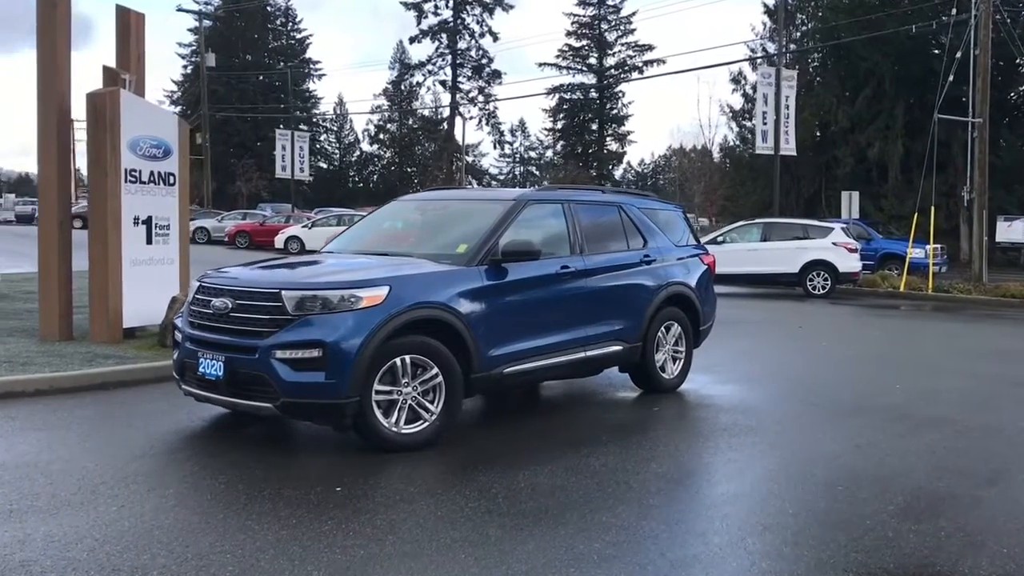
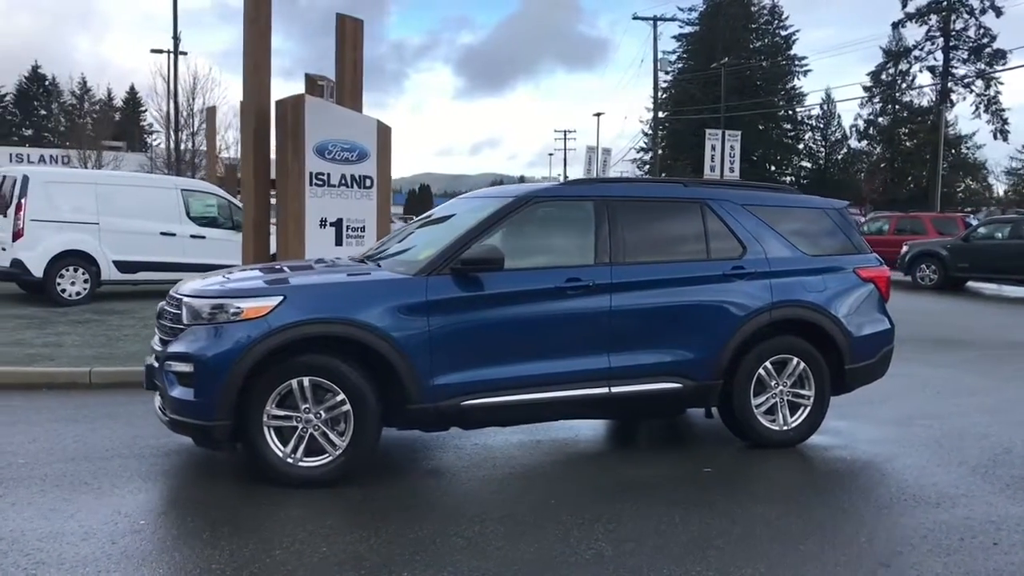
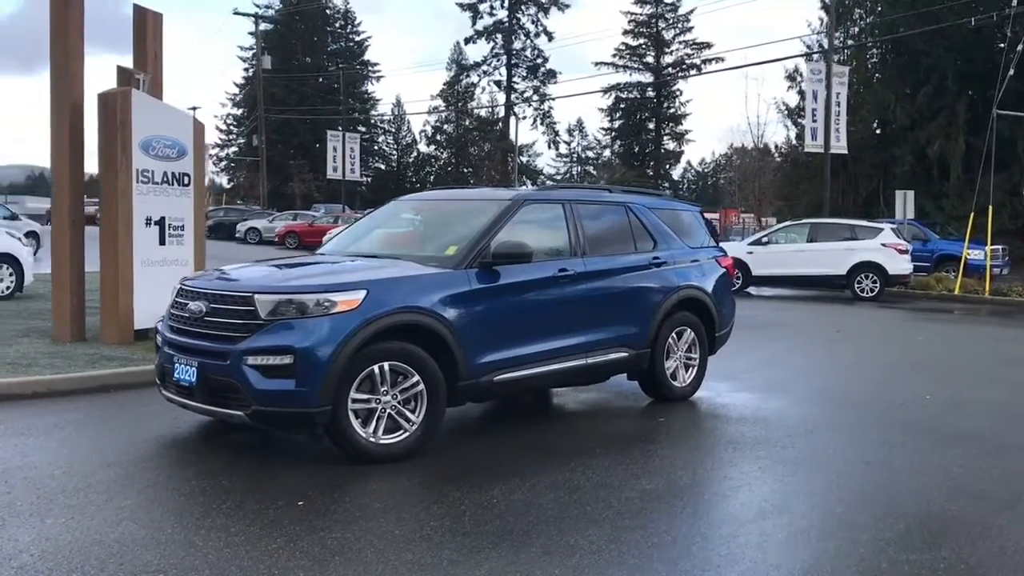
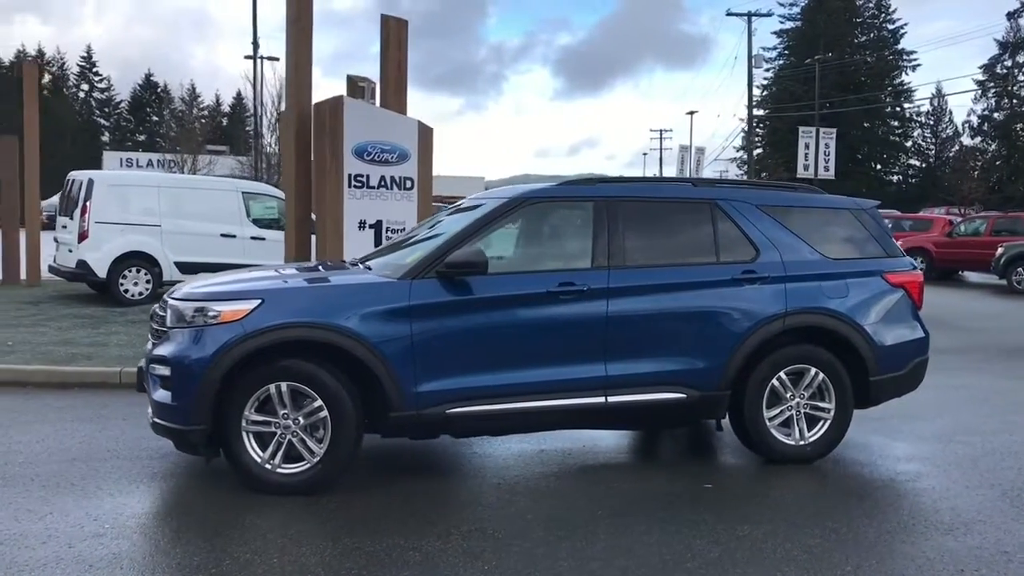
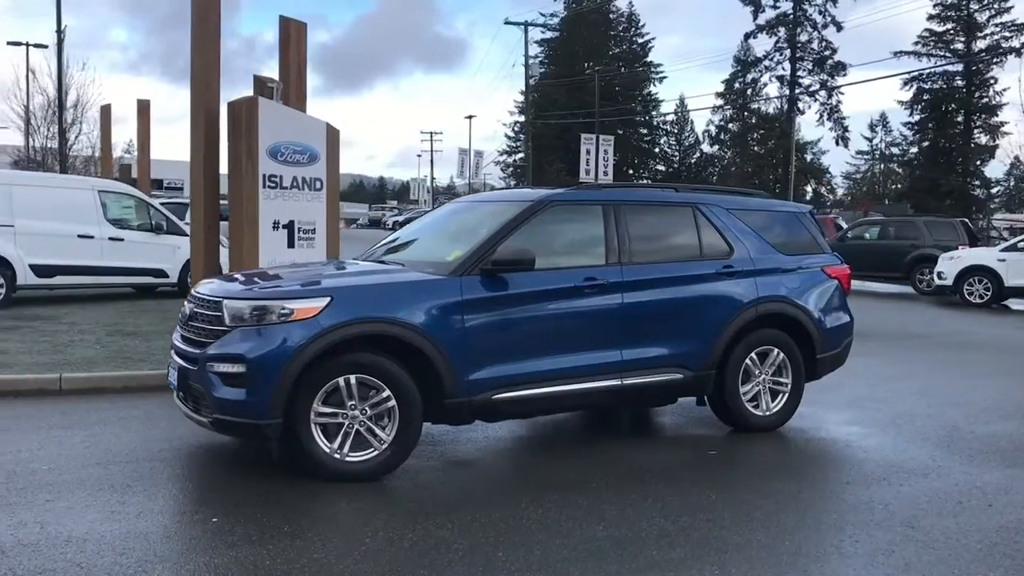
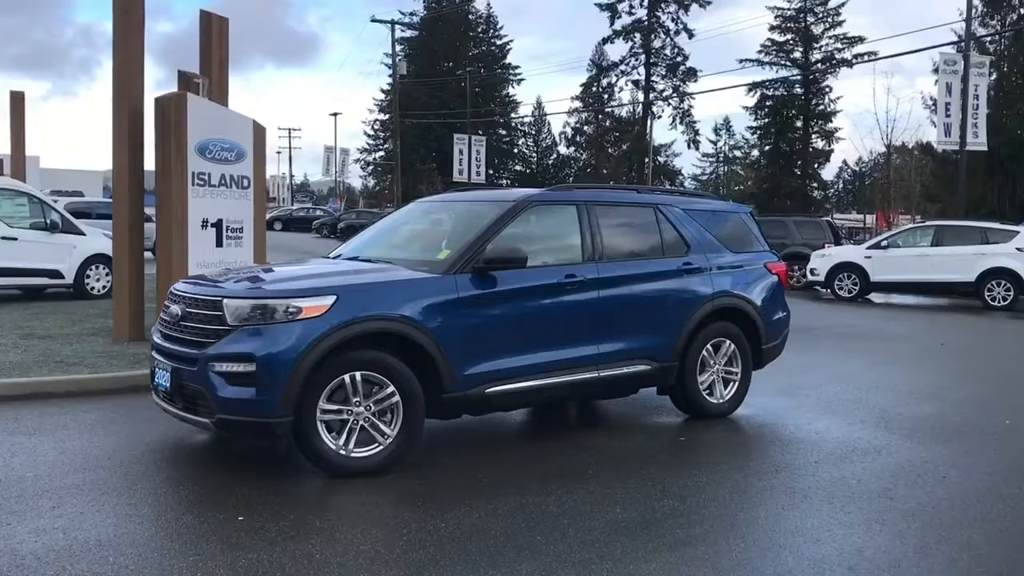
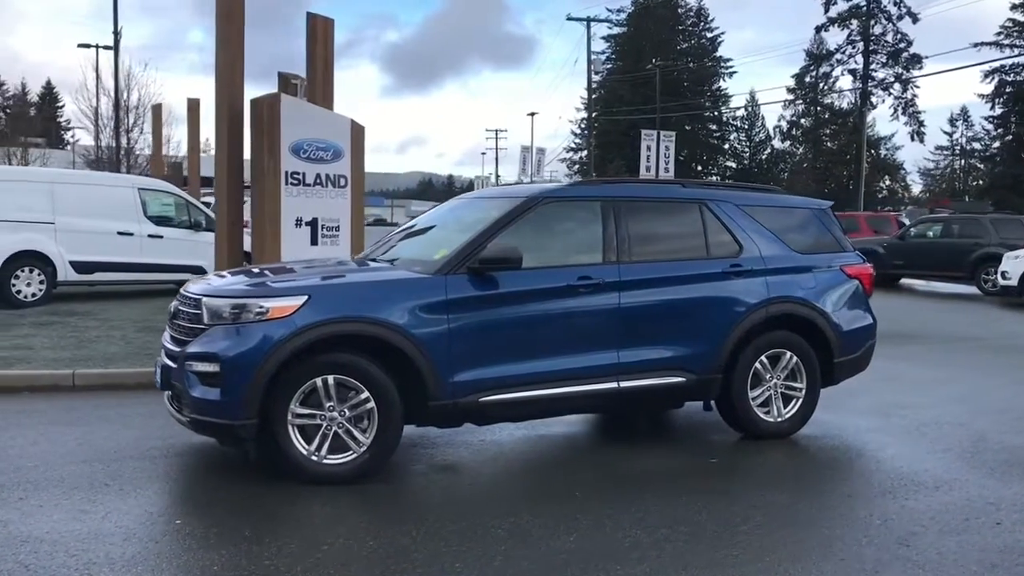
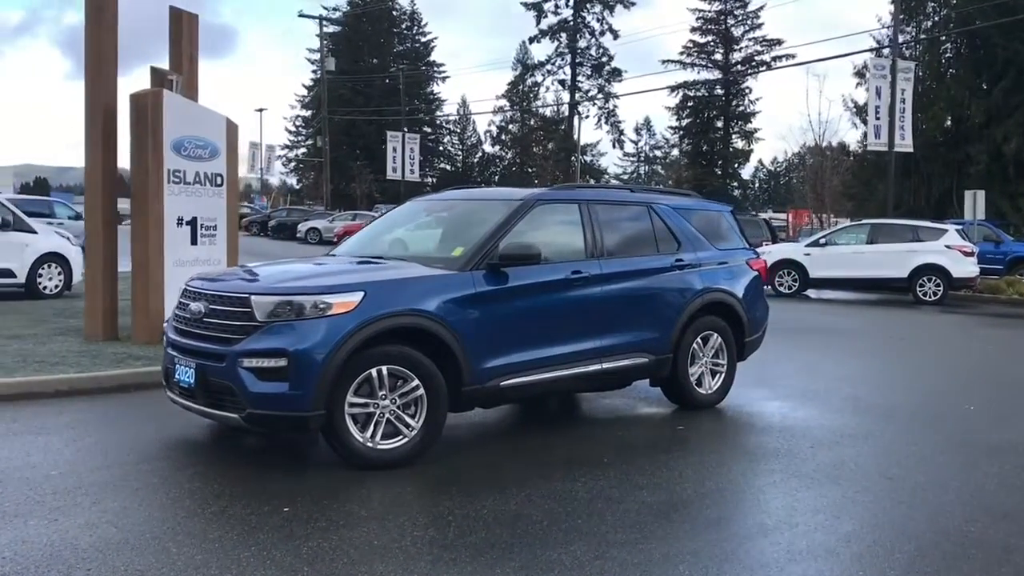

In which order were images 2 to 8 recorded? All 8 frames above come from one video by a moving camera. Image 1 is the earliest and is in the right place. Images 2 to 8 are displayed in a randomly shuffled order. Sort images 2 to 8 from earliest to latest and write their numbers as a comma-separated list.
3, 8, 6, 5, 7, 2, 4
